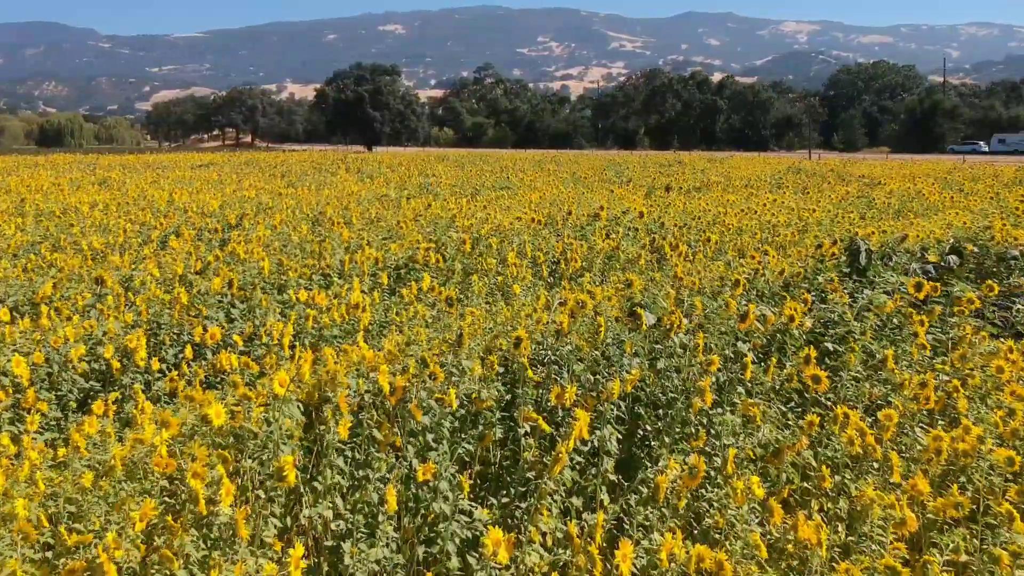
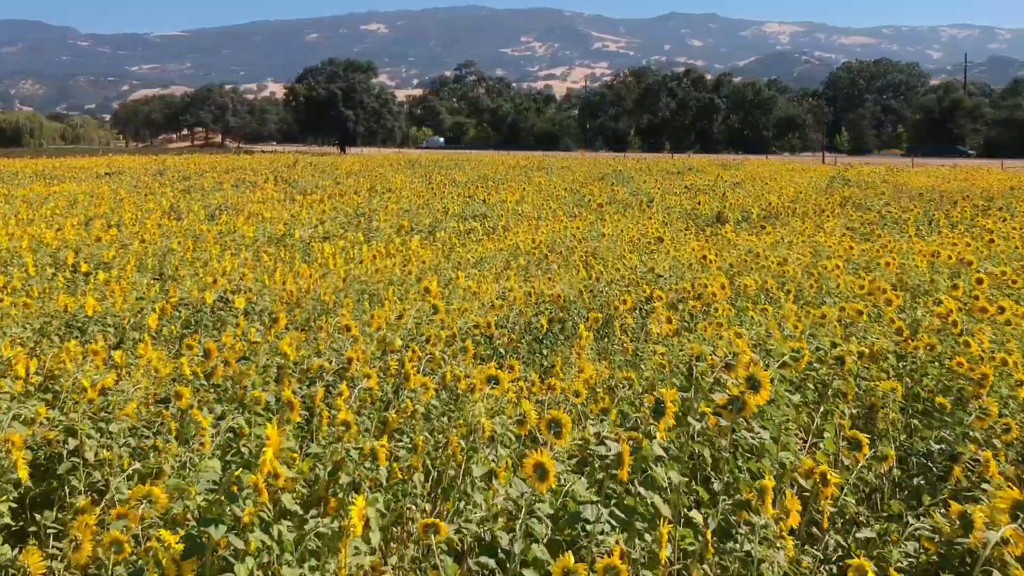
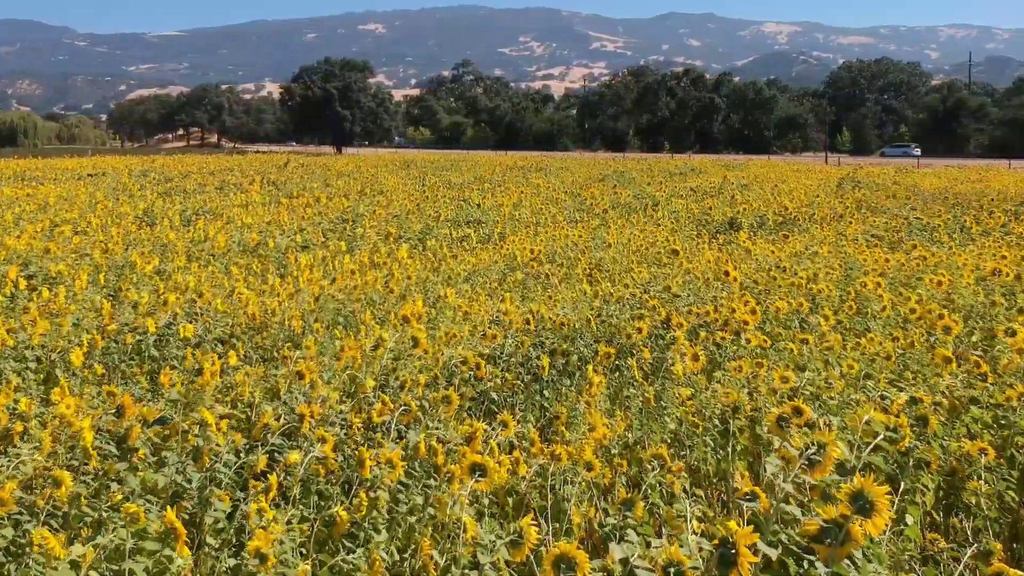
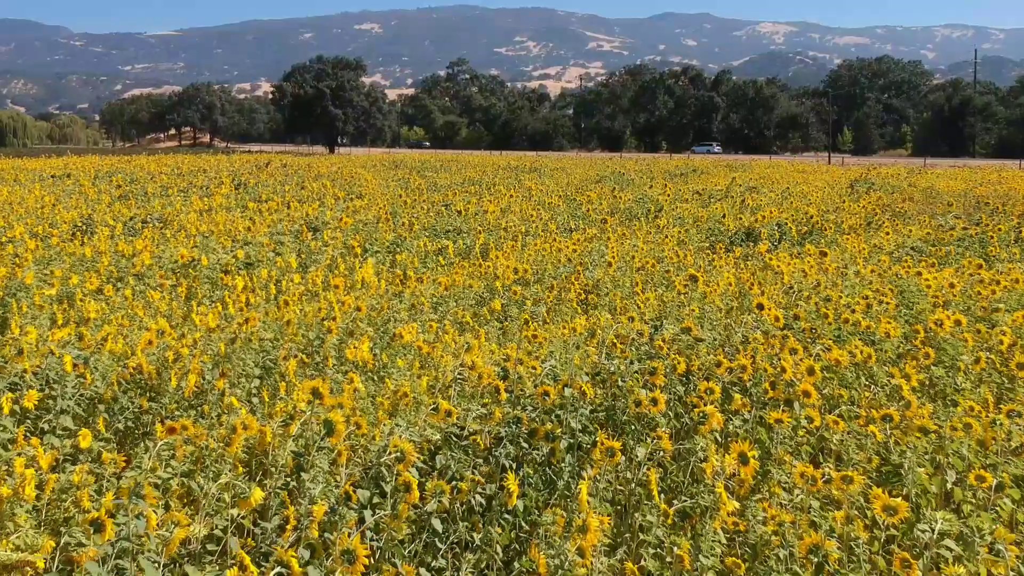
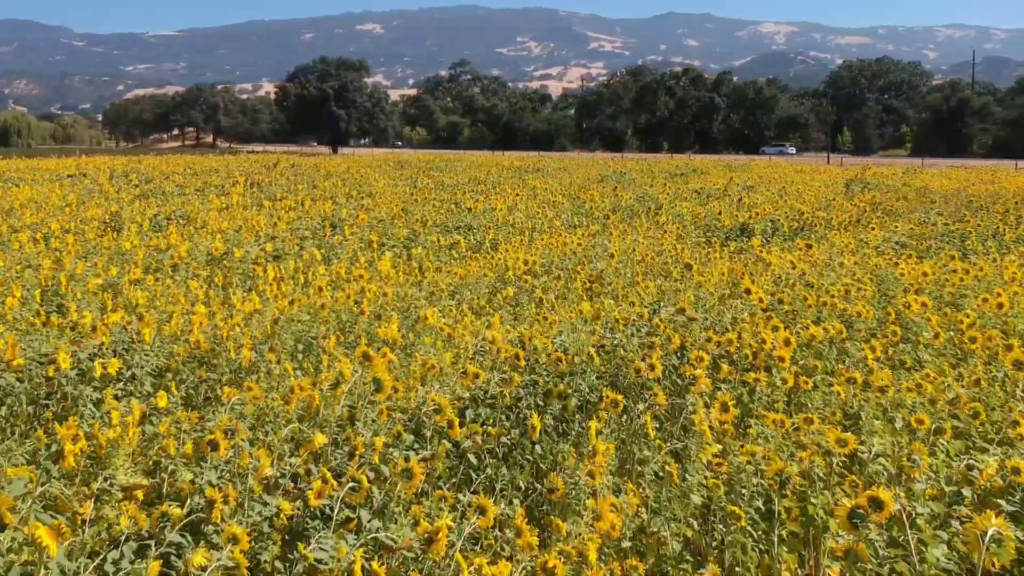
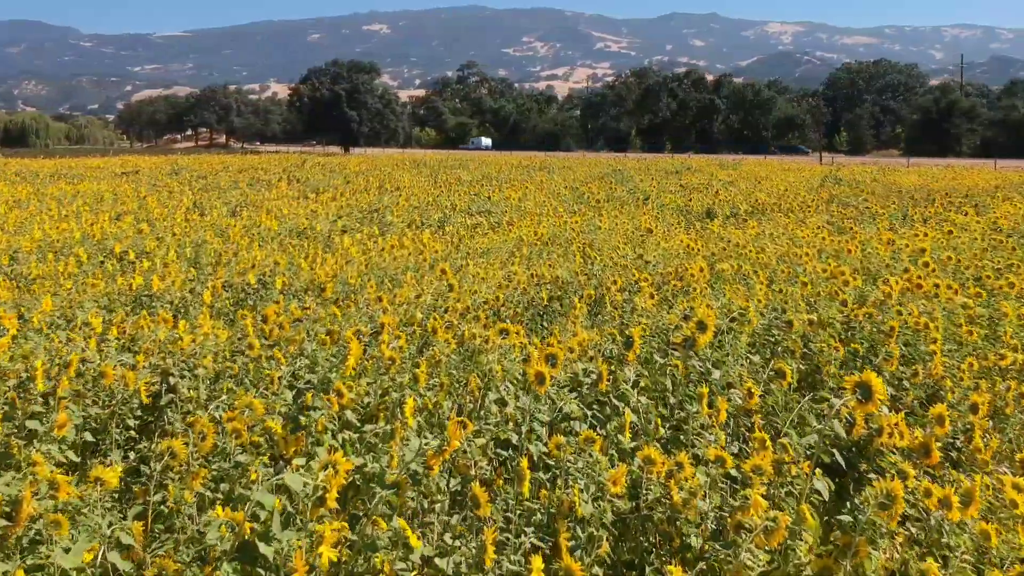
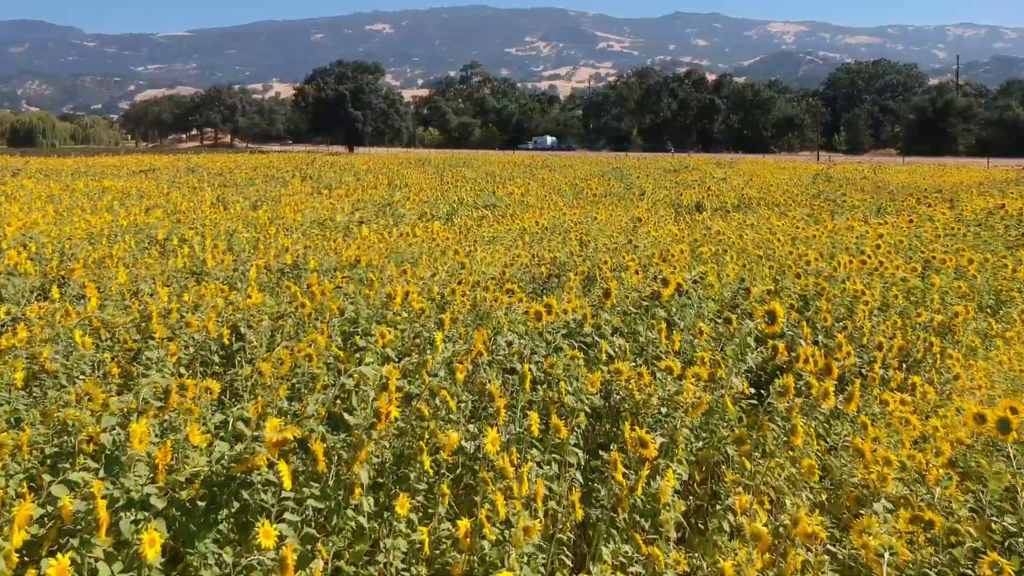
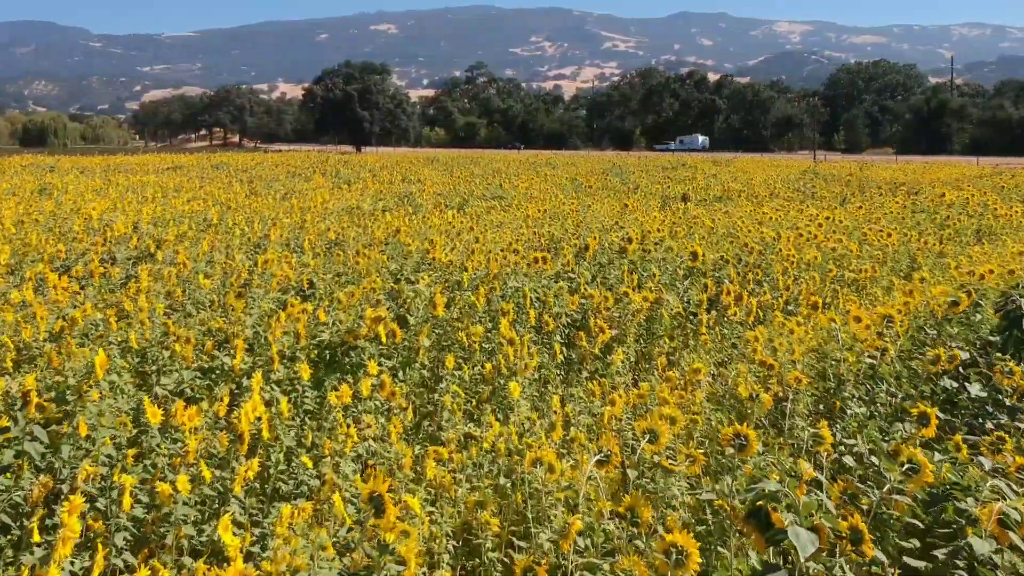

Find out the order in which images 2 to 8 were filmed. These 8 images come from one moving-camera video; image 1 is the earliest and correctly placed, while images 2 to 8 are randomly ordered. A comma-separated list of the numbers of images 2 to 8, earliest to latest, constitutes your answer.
8, 7, 6, 2, 3, 5, 4
